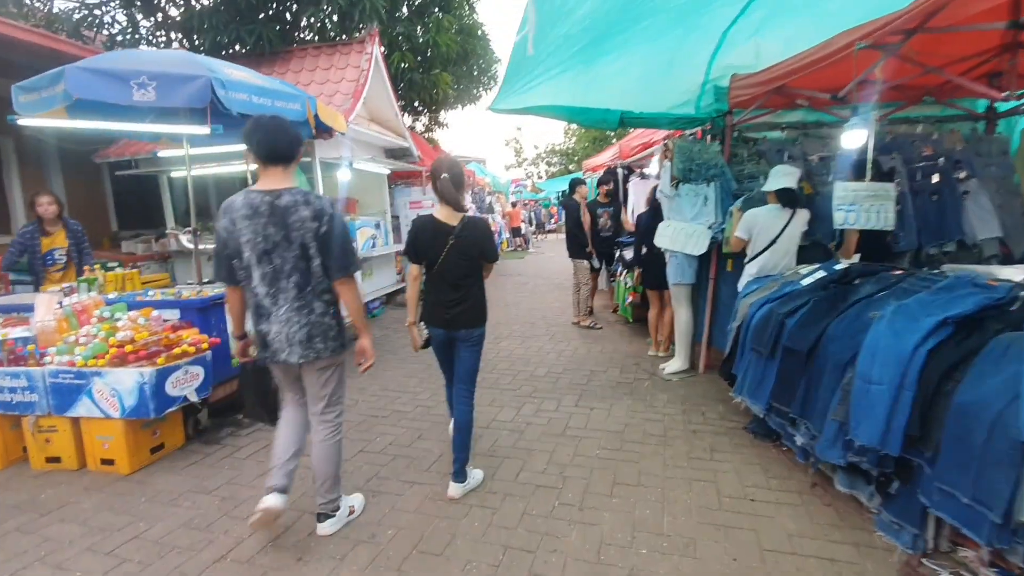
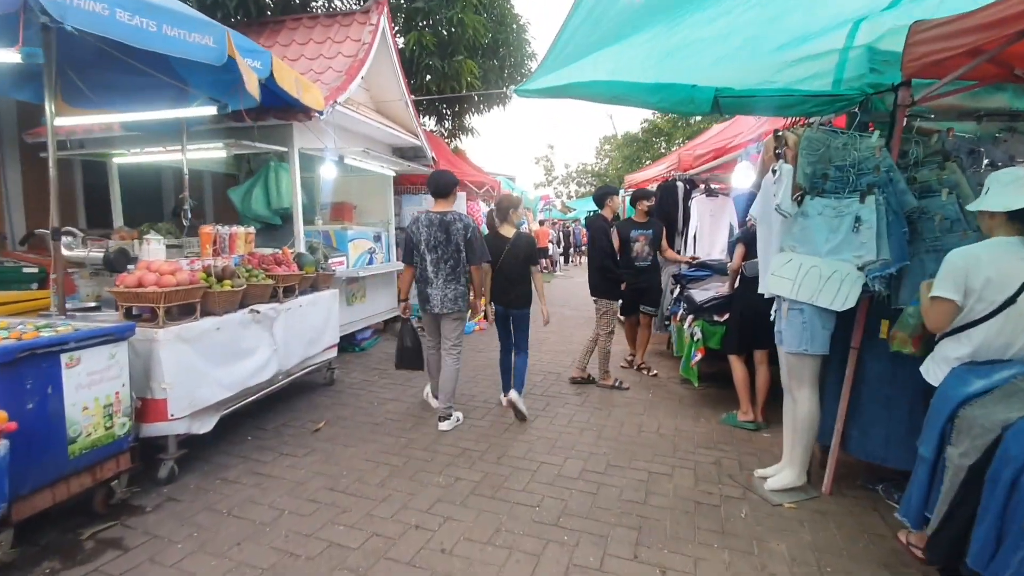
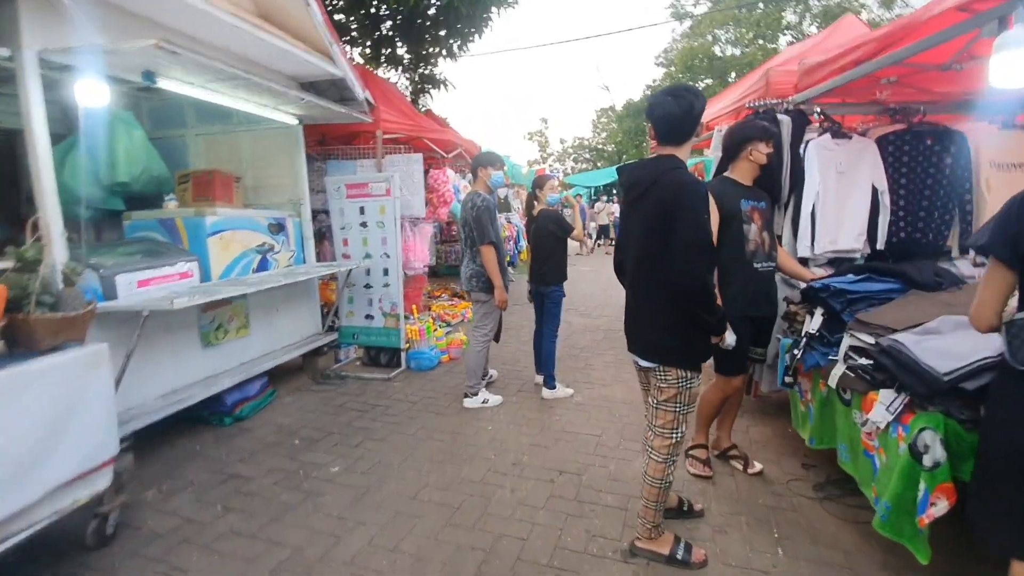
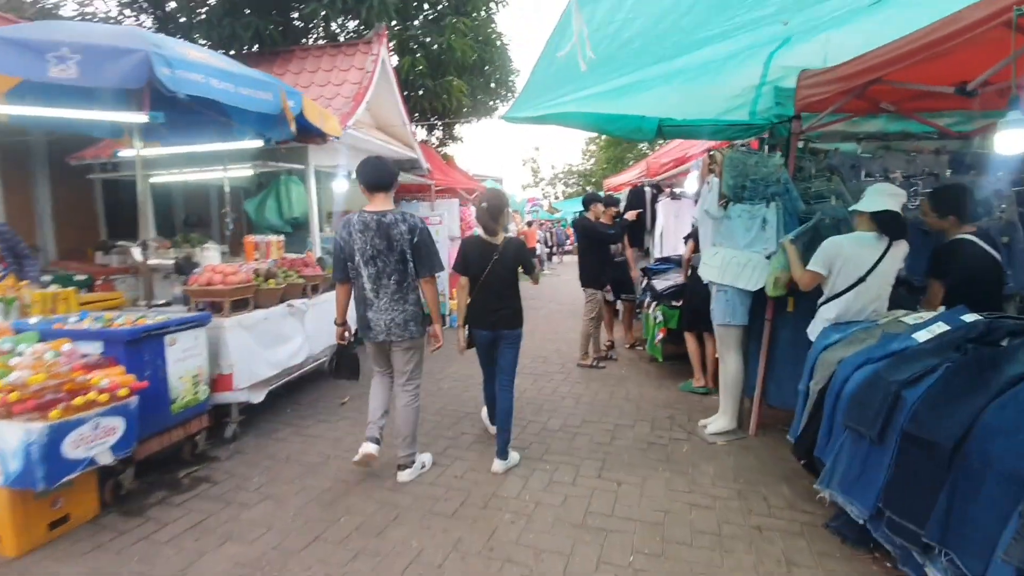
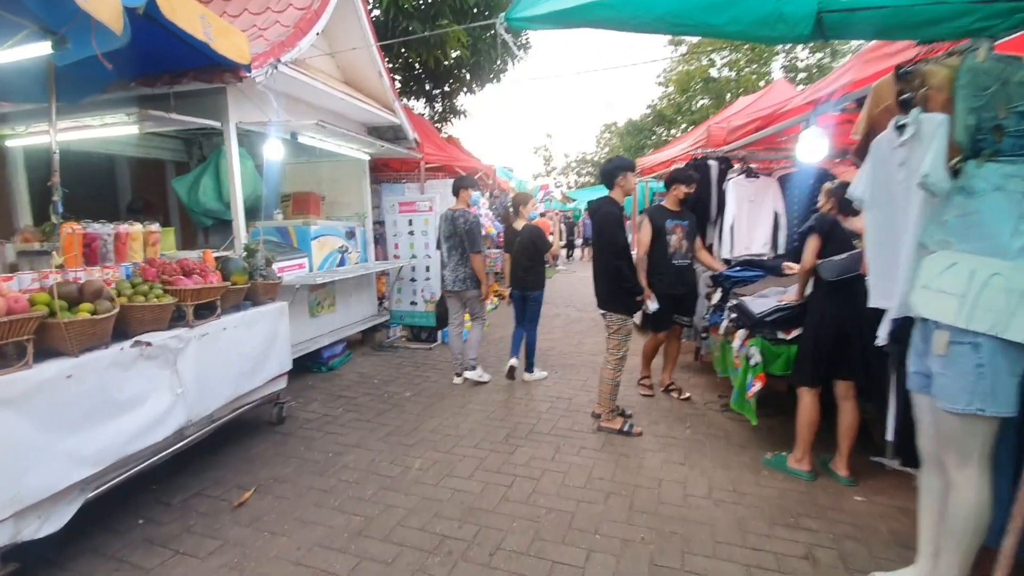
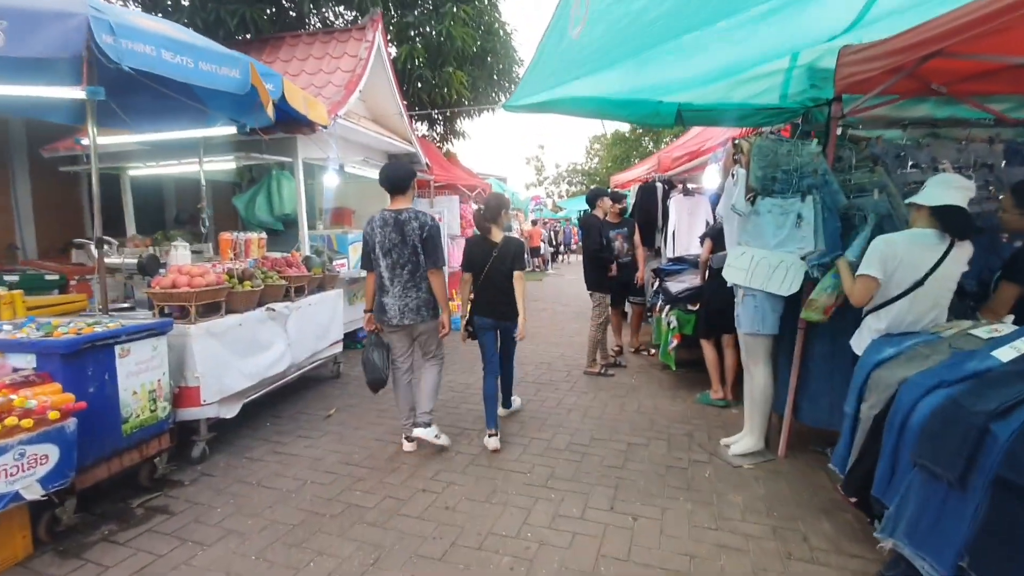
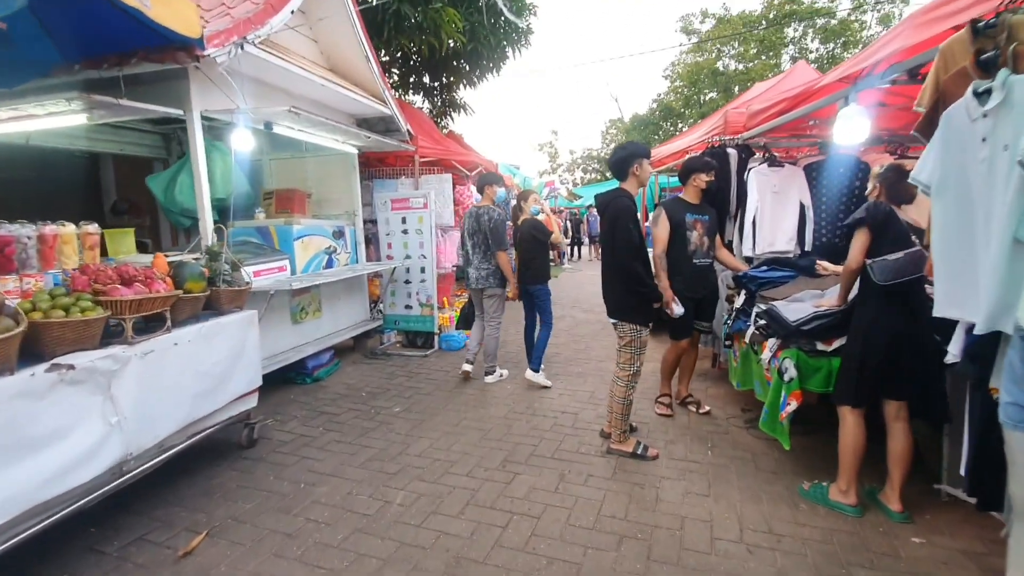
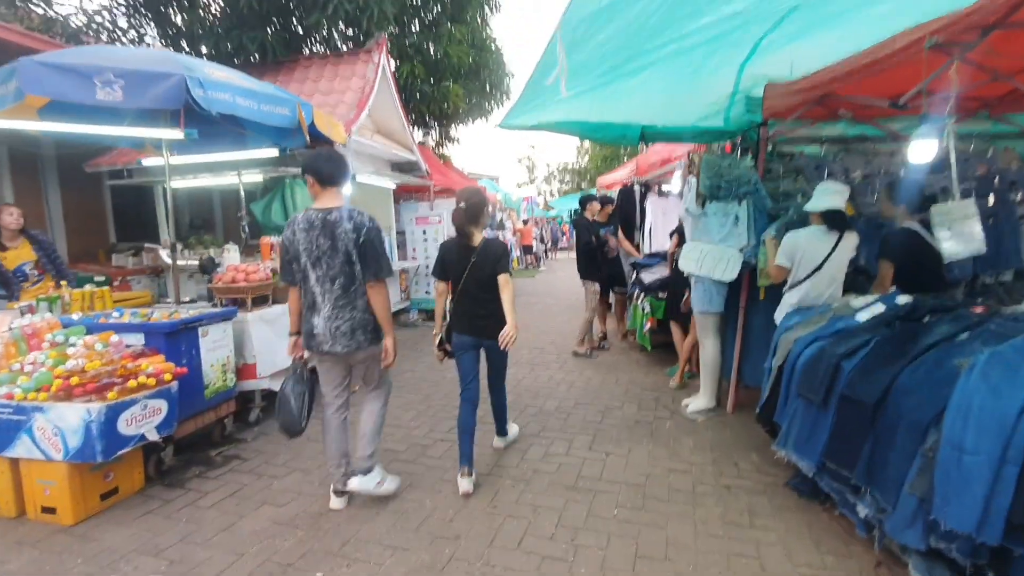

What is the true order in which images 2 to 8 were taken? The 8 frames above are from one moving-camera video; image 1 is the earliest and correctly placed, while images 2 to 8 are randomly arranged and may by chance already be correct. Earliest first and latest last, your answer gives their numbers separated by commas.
8, 4, 6, 2, 5, 7, 3
